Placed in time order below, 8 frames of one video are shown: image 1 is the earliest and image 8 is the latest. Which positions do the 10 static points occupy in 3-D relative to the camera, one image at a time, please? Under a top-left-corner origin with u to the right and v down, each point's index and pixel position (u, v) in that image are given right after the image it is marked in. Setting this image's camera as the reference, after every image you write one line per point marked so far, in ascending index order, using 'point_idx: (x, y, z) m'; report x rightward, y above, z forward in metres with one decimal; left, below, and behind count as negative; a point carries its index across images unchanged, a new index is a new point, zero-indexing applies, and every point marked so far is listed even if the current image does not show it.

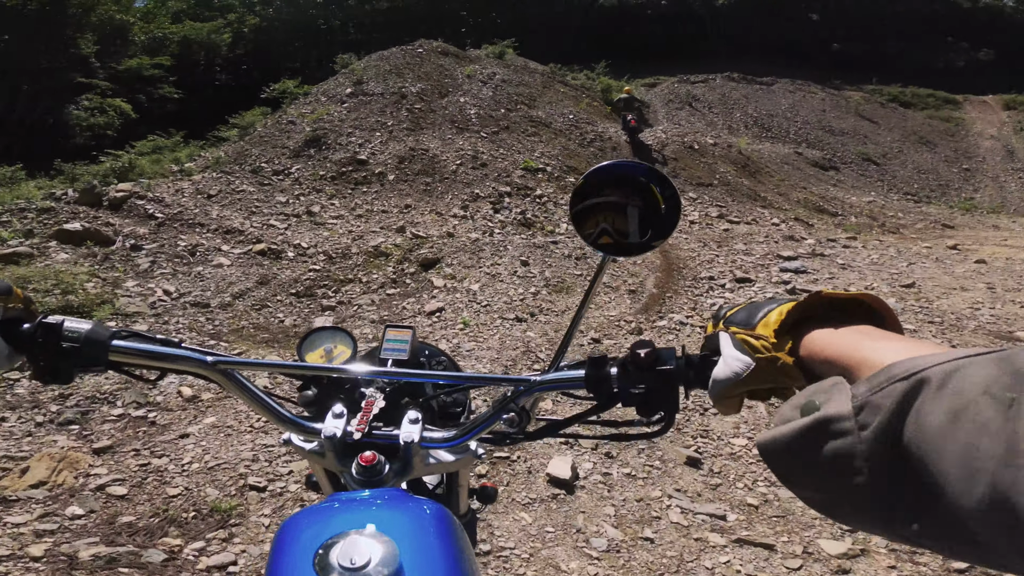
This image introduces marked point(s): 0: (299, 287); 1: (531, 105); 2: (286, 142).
0: (-2.4, -0.1, +5.9) m
1: (+0.4, +4.1, +12.2) m
2: (-4.0, +2.6, +9.7) m
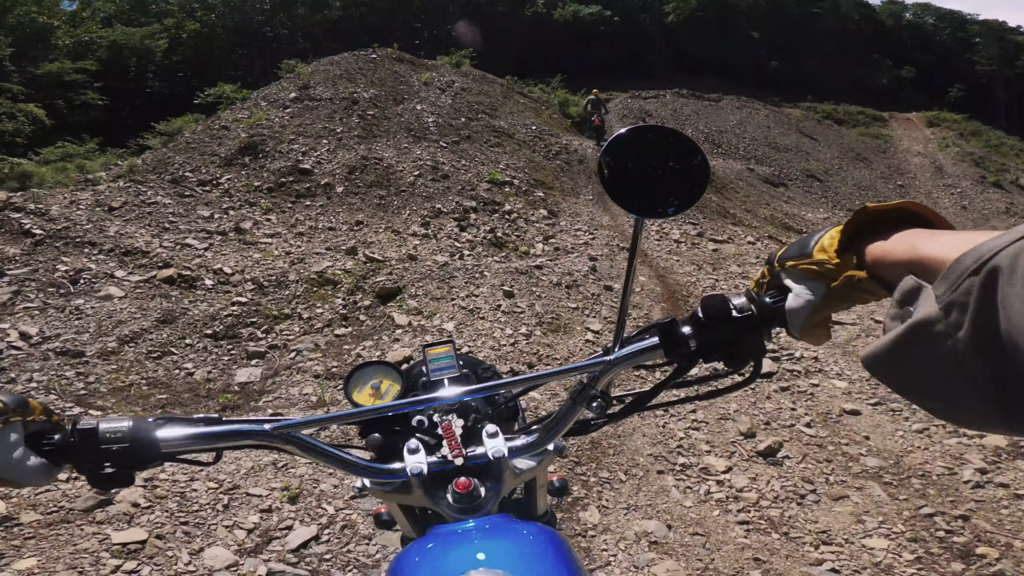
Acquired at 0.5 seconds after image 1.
0: (-2.6, -0.4, +4.8) m
1: (-0.4, +3.6, +11.4) m
2: (-4.6, +2.2, +8.5) m
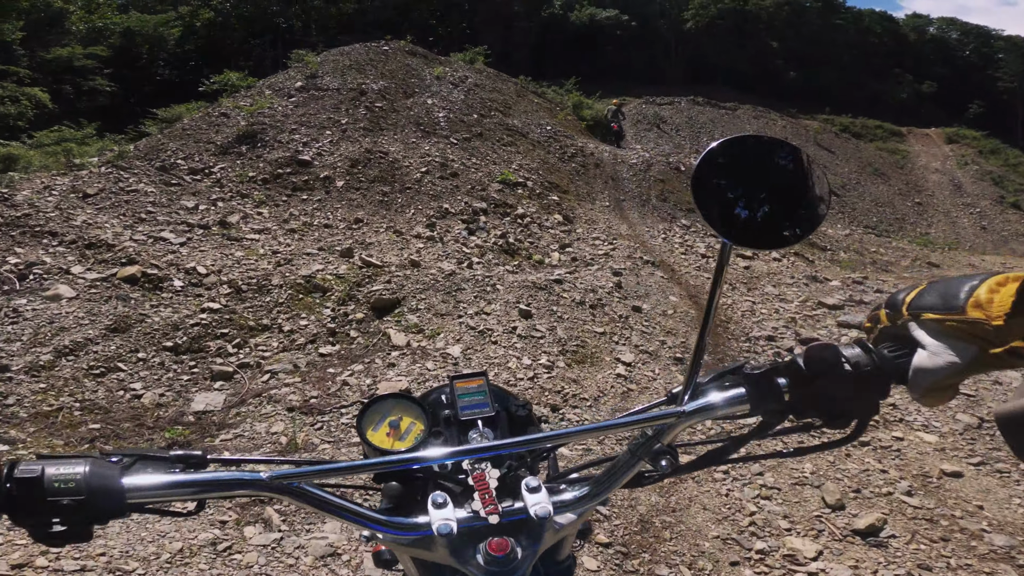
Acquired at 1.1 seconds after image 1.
0: (-2.6, -0.4, +4.2) m
1: (-0.1, +3.5, +10.9) m
2: (-4.4, +2.2, +7.9) m
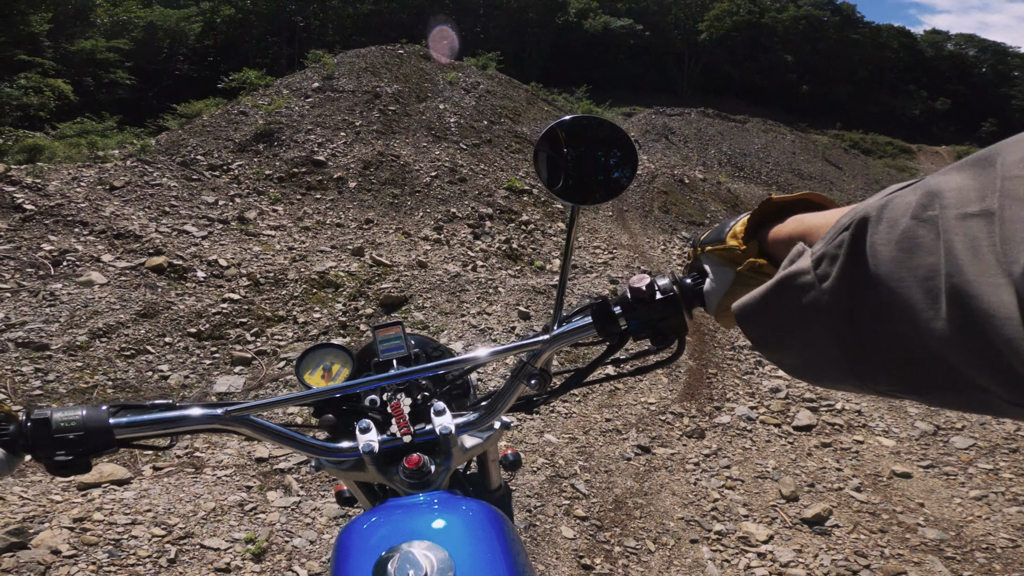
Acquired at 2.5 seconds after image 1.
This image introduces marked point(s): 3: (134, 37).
0: (-2.6, -0.3, +4.5) m
1: (+0.1, +3.4, +11.1) m
2: (-4.3, +2.4, +8.2) m
3: (-12.3, +8.2, +17.7) m
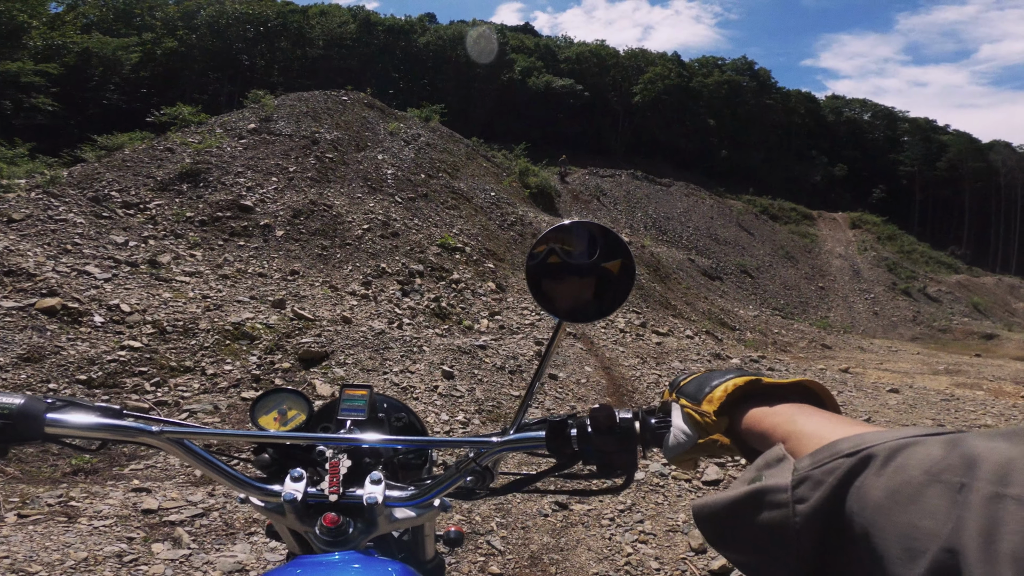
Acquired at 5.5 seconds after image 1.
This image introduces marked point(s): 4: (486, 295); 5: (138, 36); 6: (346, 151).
0: (-3.2, -0.7, +4.2) m
1: (-1.2, +2.3, +11.4) m
2: (-5.2, +1.7, +7.9) m
3: (-14.2, +7.1, +16.8) m
4: (-0.3, -0.1, +6.9) m
5: (-13.9, +9.2, +19.7) m
6: (-3.1, +2.6, +10.1) m
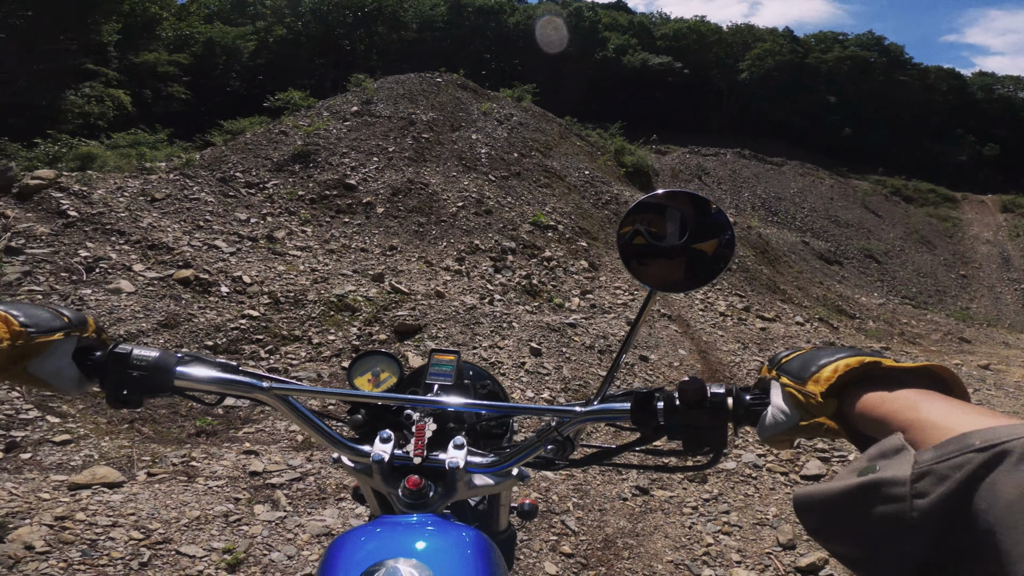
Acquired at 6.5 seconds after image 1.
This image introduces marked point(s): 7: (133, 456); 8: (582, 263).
0: (-2.5, -0.4, +4.6) m
1: (+0.7, +2.8, +11.3) m
2: (-3.8, +2.1, +8.5) m
3: (-11.0, +8.0, +18.6) m
4: (+0.8, +0.2, +6.8) m
5: (-10.3, +10.2, +21.3) m
6: (-1.4, +3.0, +10.4) m
7: (-2.5, -1.1, +3.5) m
8: (+0.9, +0.3, +7.1) m
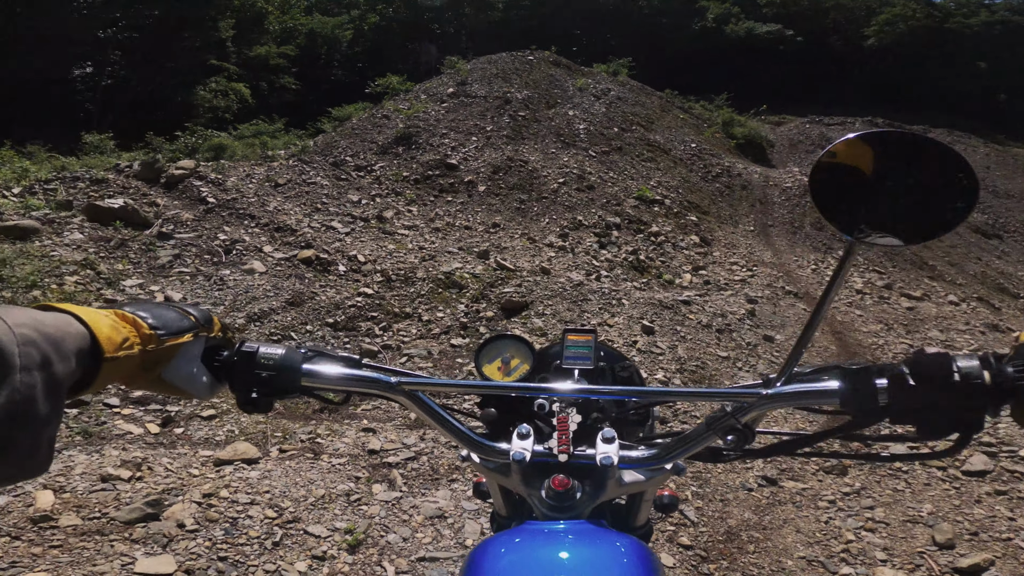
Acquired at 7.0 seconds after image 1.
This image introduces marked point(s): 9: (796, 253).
0: (-1.5, -0.2, +4.8) m
1: (+2.7, +3.2, +10.7) m
2: (-2.2, +2.4, +8.8) m
3: (-7.7, +8.6, +19.8) m
4: (+2.1, +0.5, +6.4) m
5: (-6.5, +10.9, +22.3) m
6: (+0.5, +3.4, +10.2) m
7: (-1.7, -1.0, +3.7) m
8: (+2.2, +0.6, +6.7) m
9: (+3.8, +0.5, +7.2) m
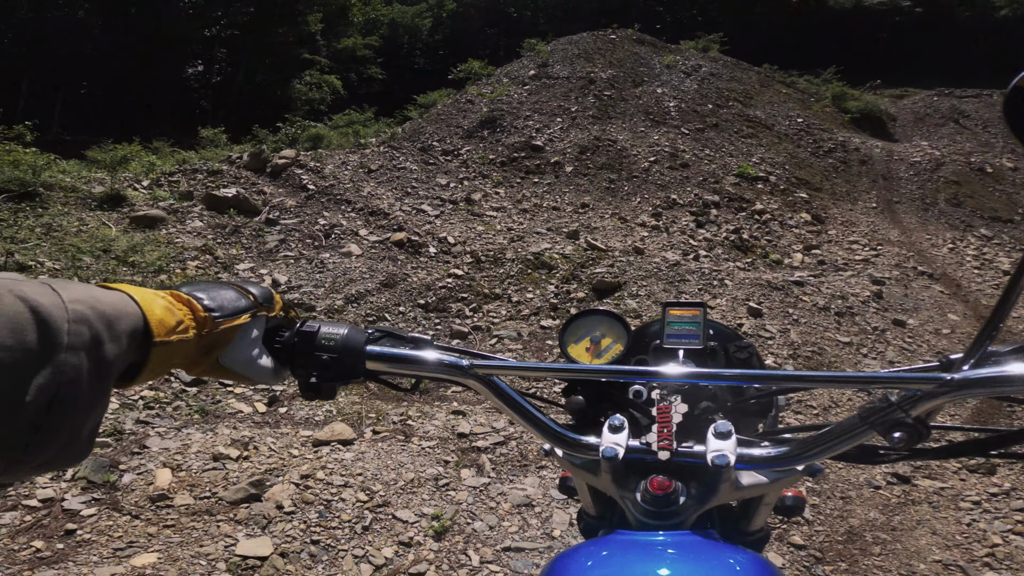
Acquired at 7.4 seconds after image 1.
0: (-0.7, -0.1, +4.8) m
1: (+4.3, +3.4, +10.0) m
2: (-0.8, +2.7, +8.8) m
3: (-4.7, +9.0, +20.4) m
4: (+3.1, +0.7, +5.9) m
5: (-3.2, +11.3, +22.6) m
6: (+2.1, +3.6, +9.8) m
7: (-1.0, -0.8, +3.8) m
8: (+3.3, +0.8, +6.1) m
9: (+4.9, +0.7, +6.5) m
